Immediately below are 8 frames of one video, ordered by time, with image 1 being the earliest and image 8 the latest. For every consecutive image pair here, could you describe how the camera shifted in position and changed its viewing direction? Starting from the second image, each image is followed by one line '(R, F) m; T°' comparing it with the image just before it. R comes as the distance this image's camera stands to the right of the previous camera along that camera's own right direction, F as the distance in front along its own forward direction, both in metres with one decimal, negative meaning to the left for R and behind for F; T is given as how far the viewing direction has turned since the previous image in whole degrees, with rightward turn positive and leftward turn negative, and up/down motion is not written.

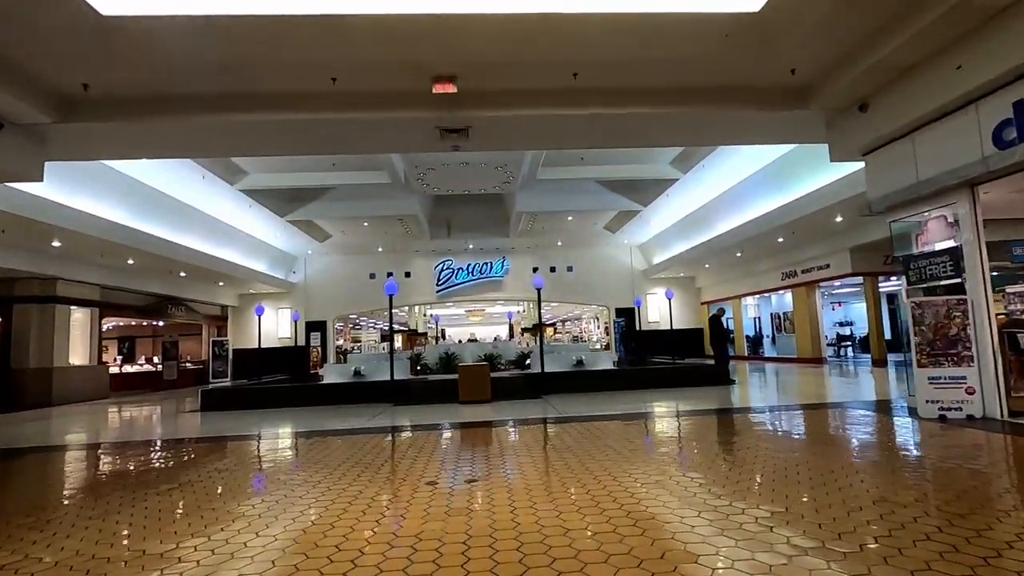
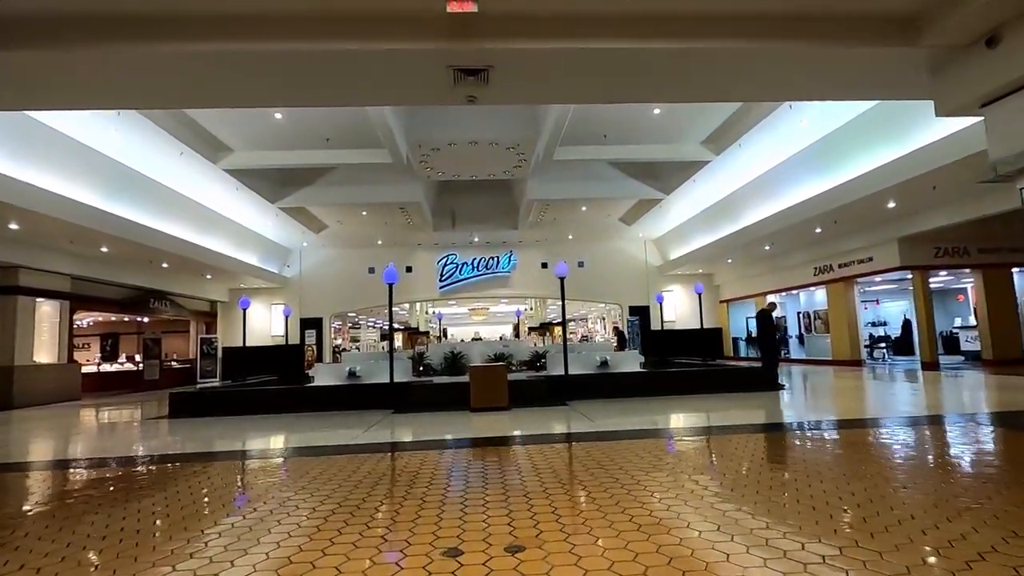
(-0.2, +1.2) m; 0°
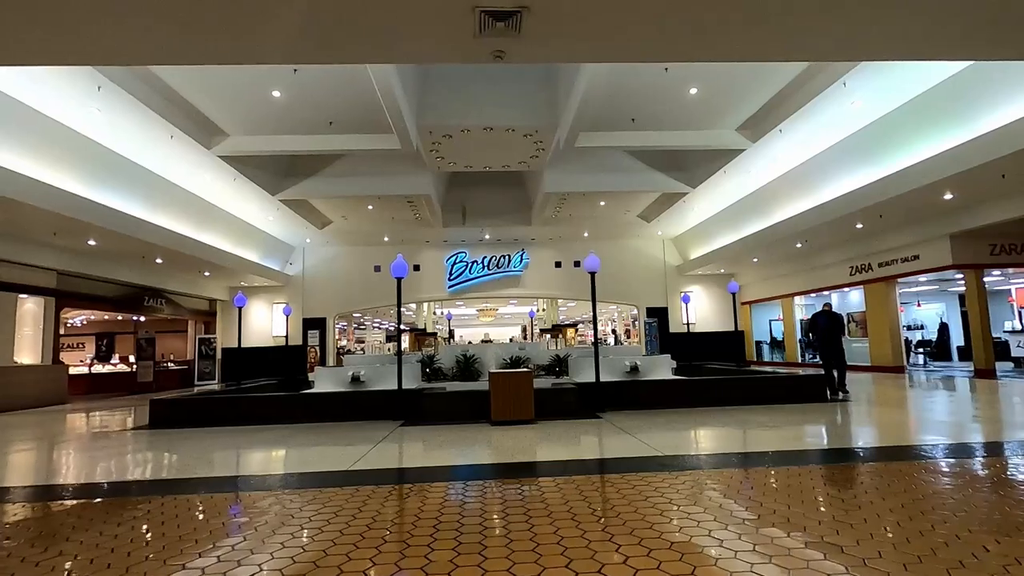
(-0.2, +0.8) m; -1°
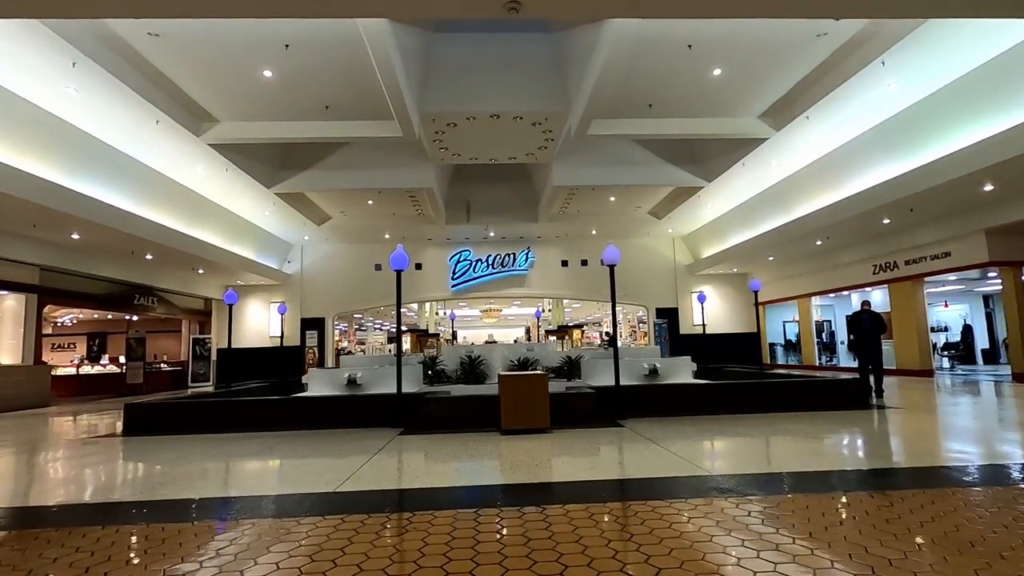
(-0.1, +0.6) m; 0°
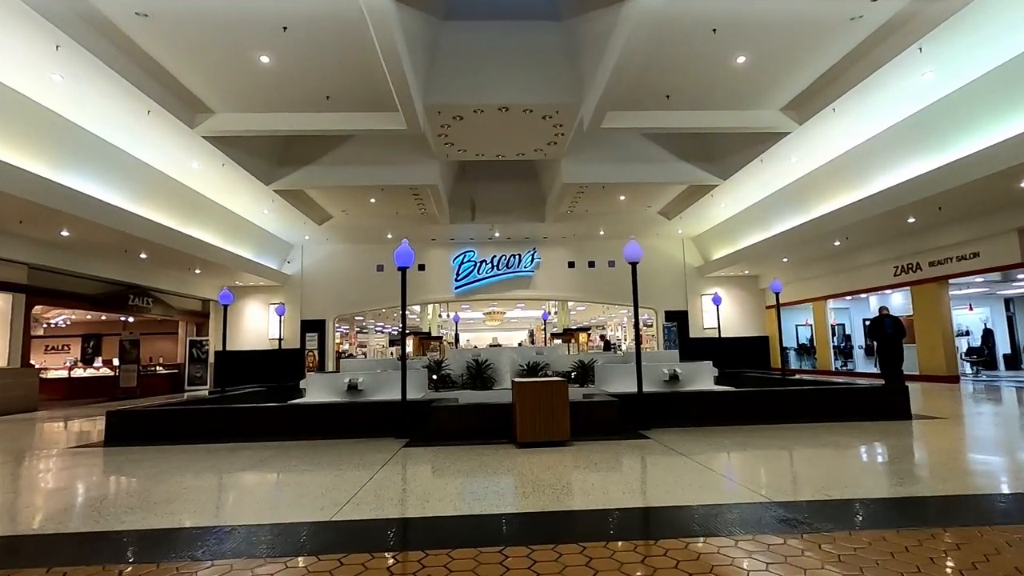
(-0.1, +0.4) m; 0°
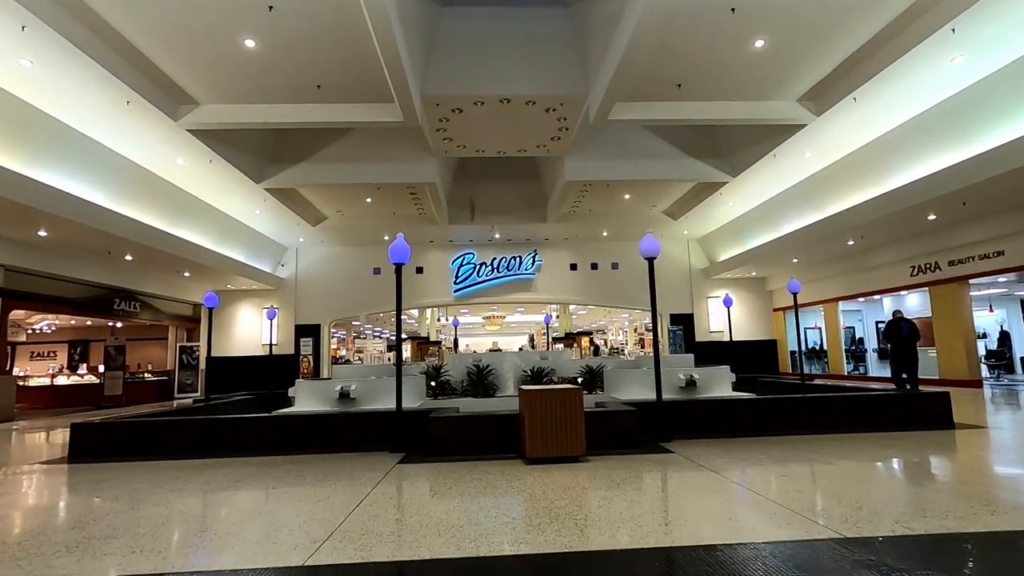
(-0.1, +0.5) m; 0°
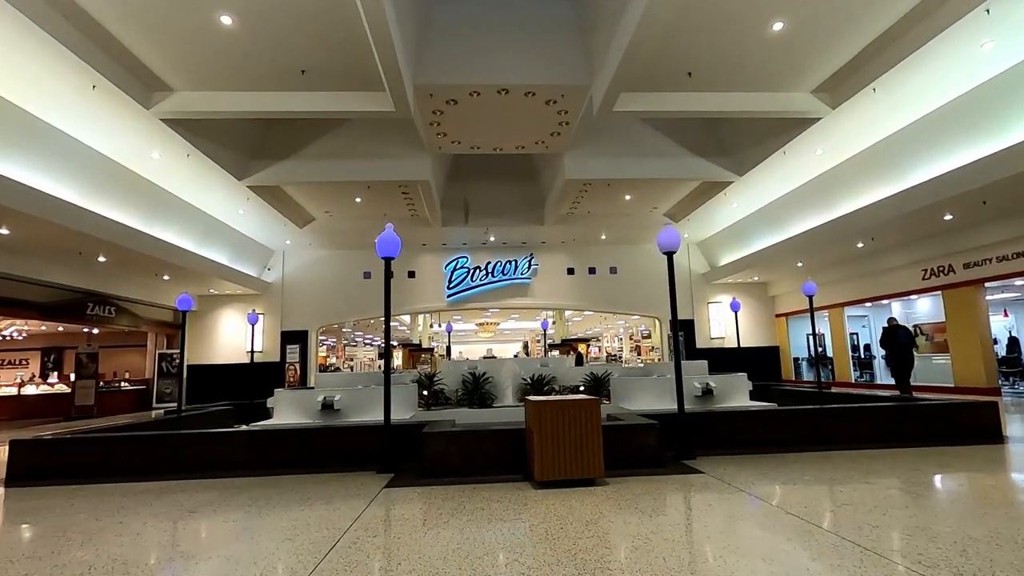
(-0.1, +0.5) m; +1°
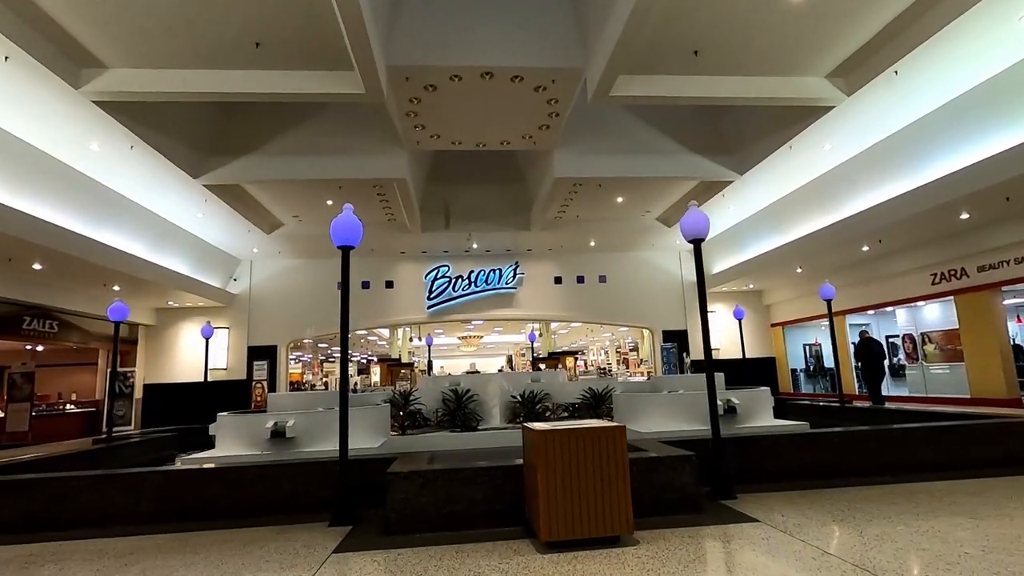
(-0.1, +0.9) m; +2°
